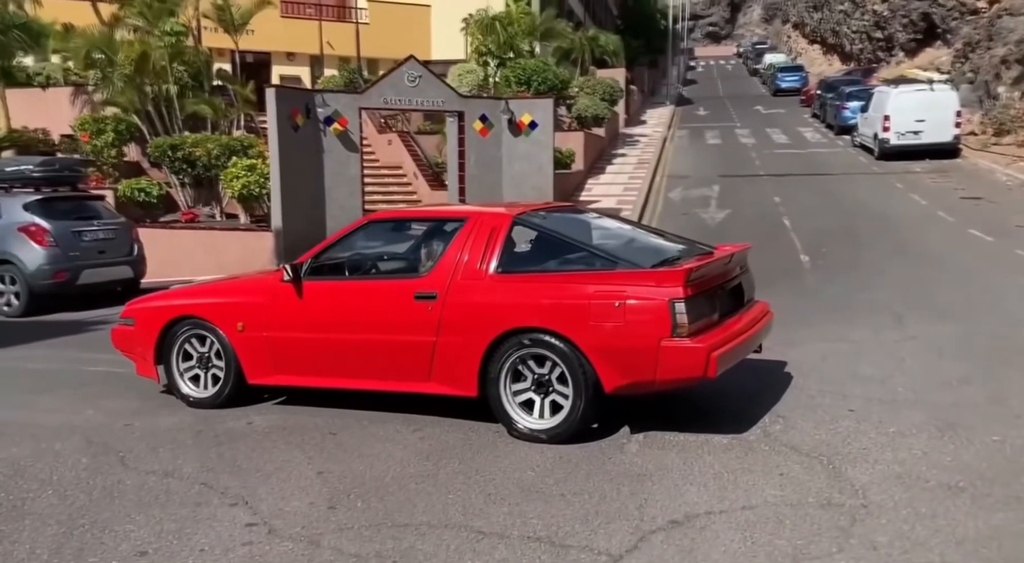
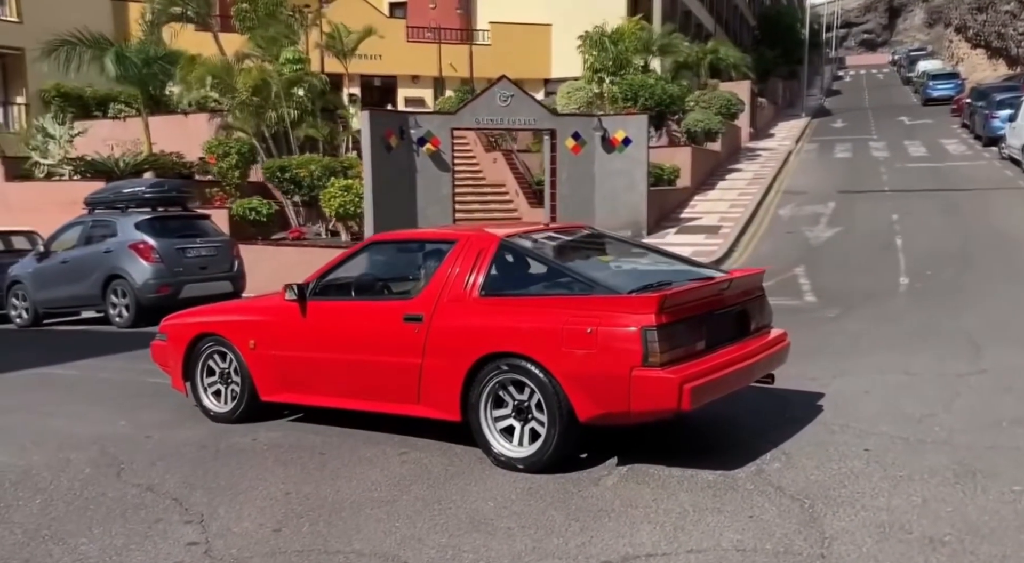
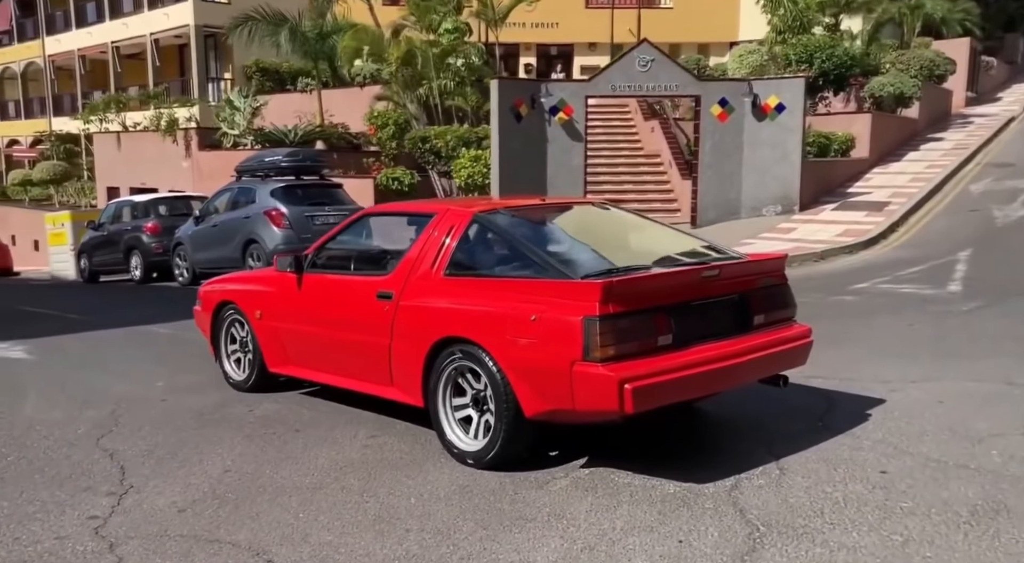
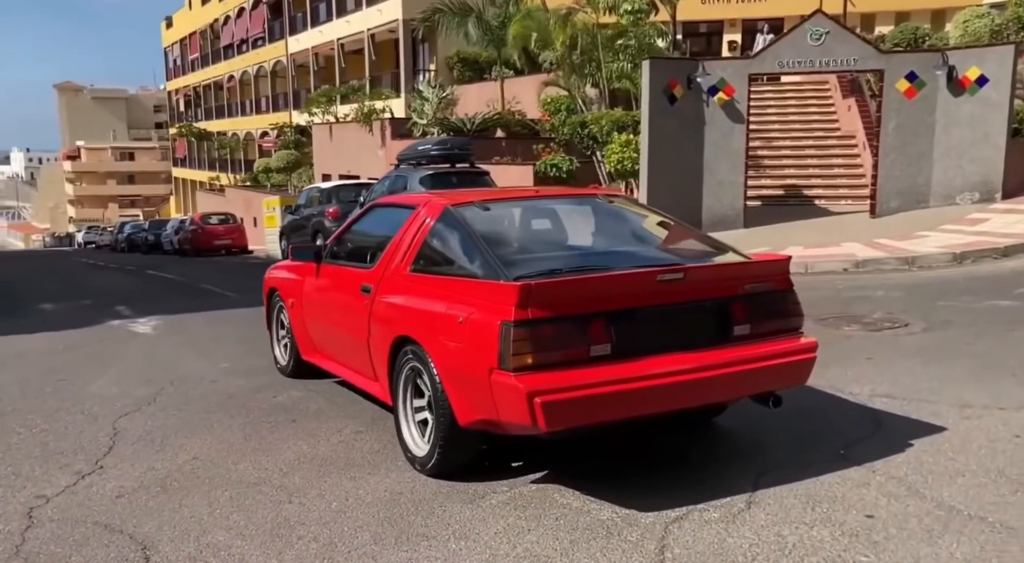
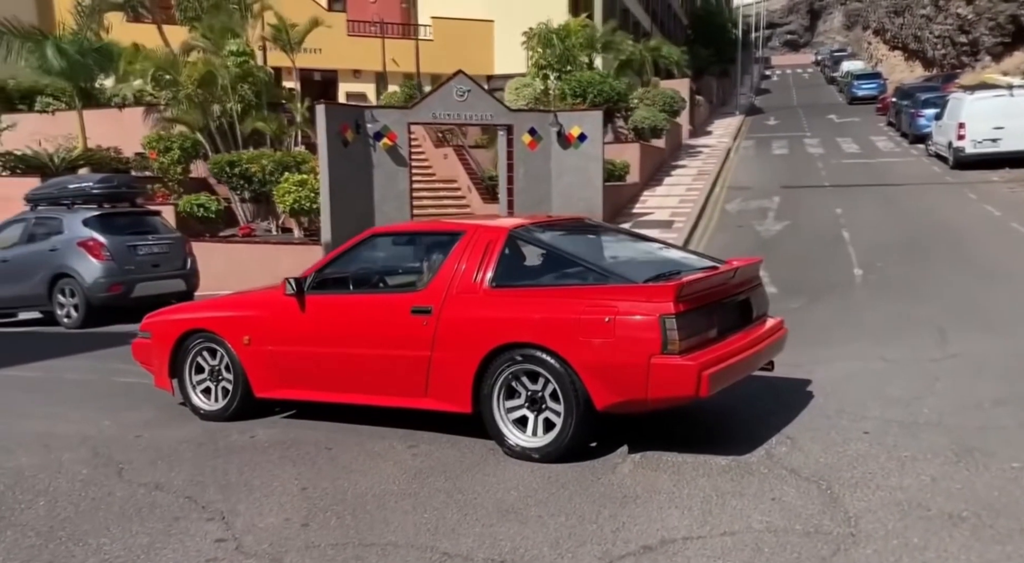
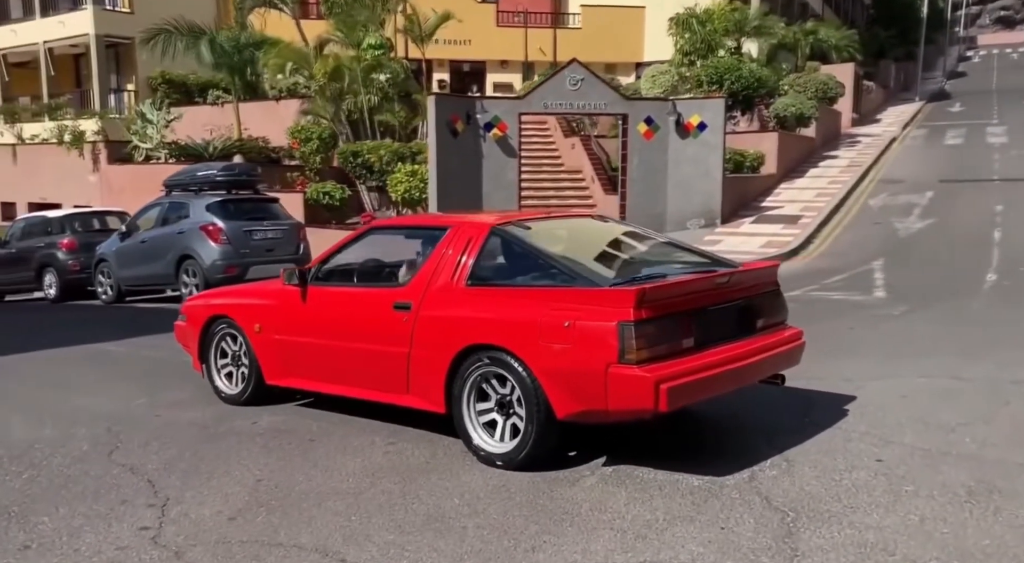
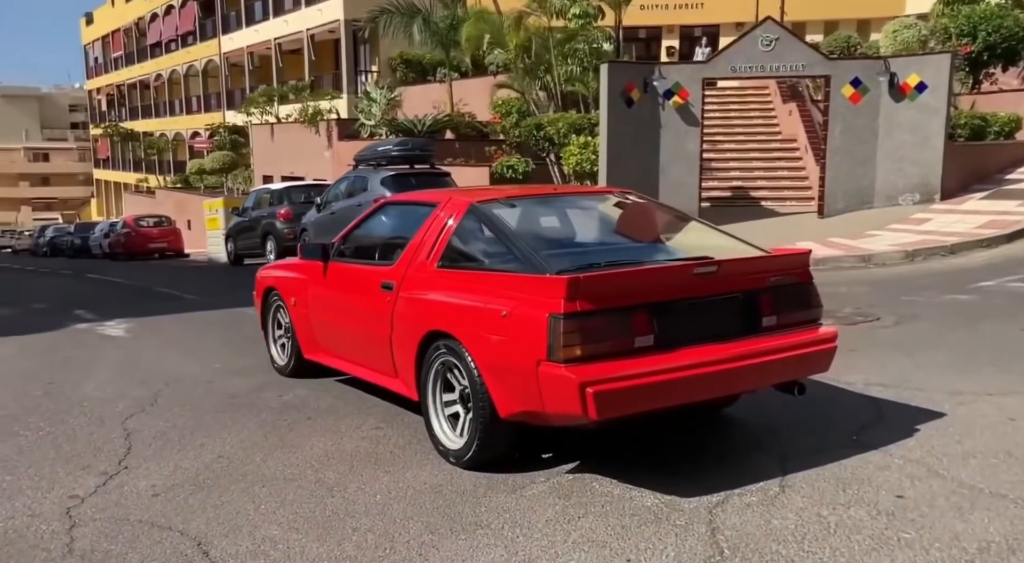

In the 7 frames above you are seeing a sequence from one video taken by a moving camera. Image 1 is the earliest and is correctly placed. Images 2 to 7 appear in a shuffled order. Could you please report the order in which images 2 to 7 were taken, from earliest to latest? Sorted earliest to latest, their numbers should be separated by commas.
5, 2, 6, 3, 7, 4
